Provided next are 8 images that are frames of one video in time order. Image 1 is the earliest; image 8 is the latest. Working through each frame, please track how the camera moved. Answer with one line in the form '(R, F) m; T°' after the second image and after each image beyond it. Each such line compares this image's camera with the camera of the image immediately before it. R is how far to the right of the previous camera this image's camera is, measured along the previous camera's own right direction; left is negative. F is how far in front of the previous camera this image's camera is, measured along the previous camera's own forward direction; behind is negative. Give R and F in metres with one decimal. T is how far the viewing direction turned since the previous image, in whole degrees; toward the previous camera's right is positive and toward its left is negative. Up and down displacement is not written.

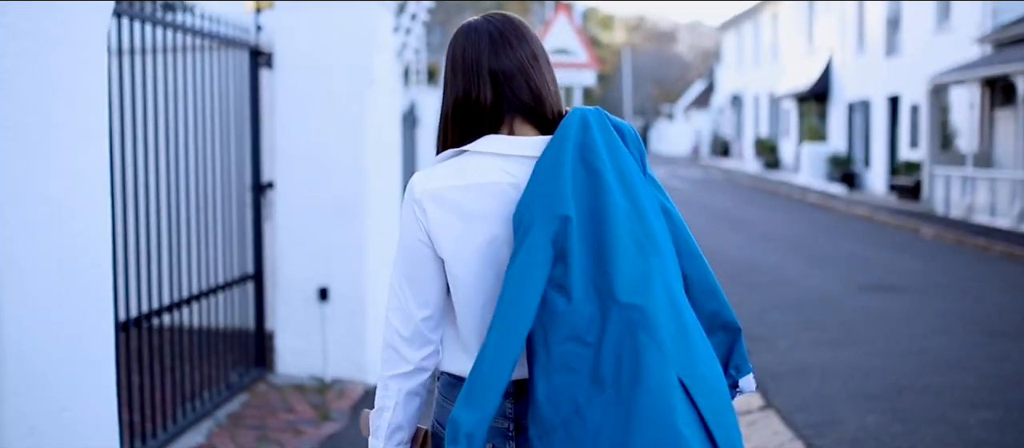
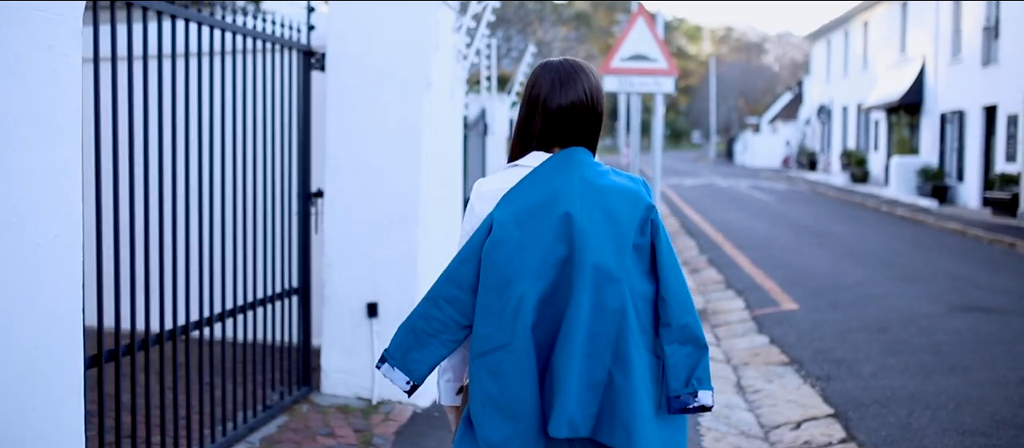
(+0.1, +0.4) m; -5°
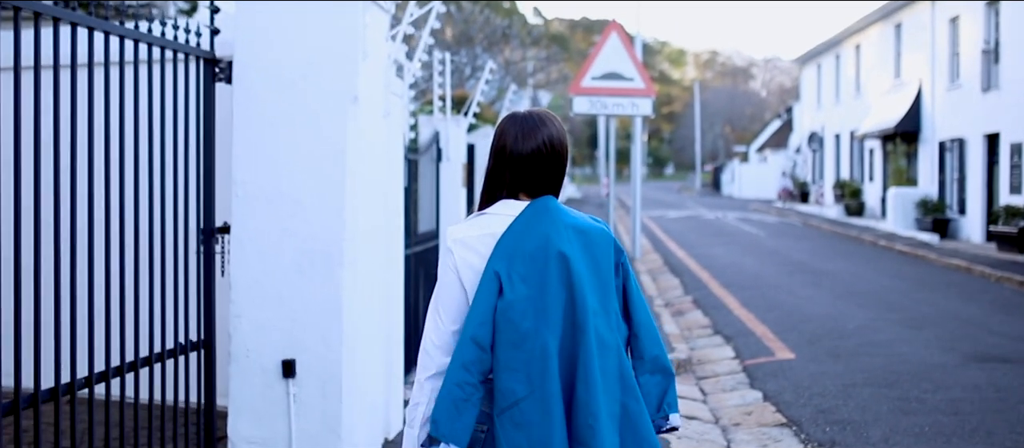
(+0.2, +1.1) m; +1°
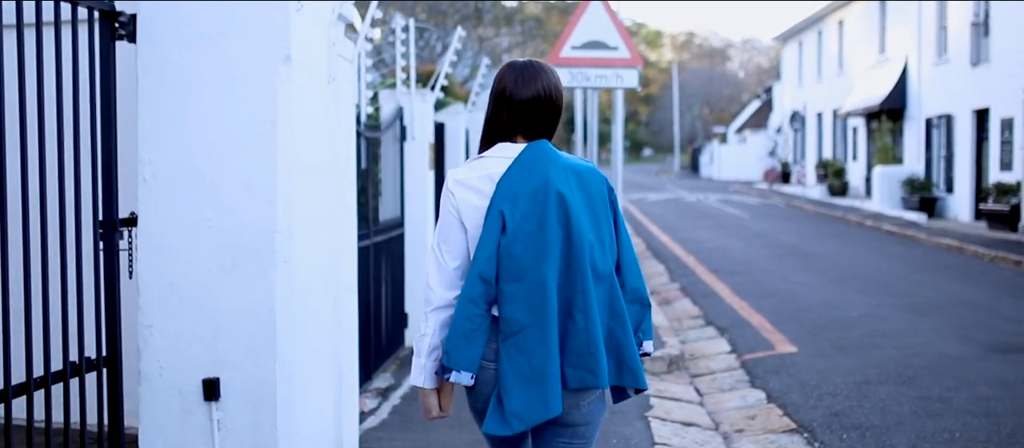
(+0.1, +0.9) m; +1°
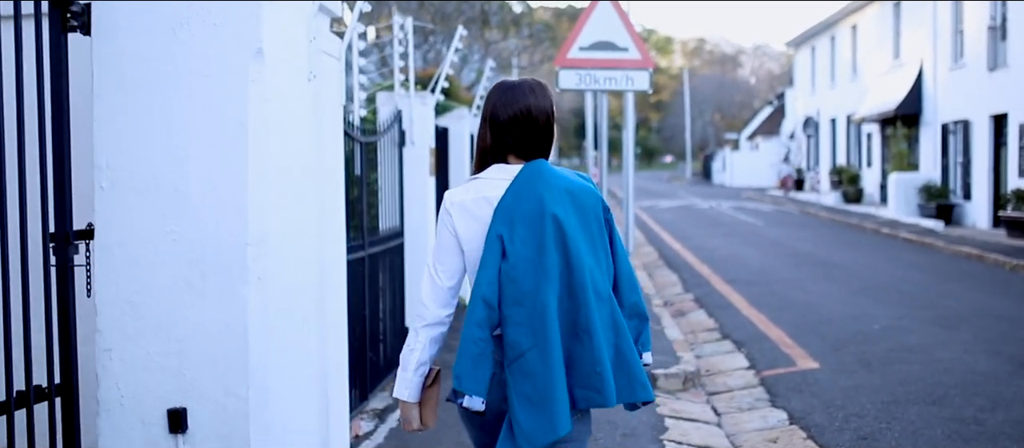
(0.0, +0.4) m; -1°
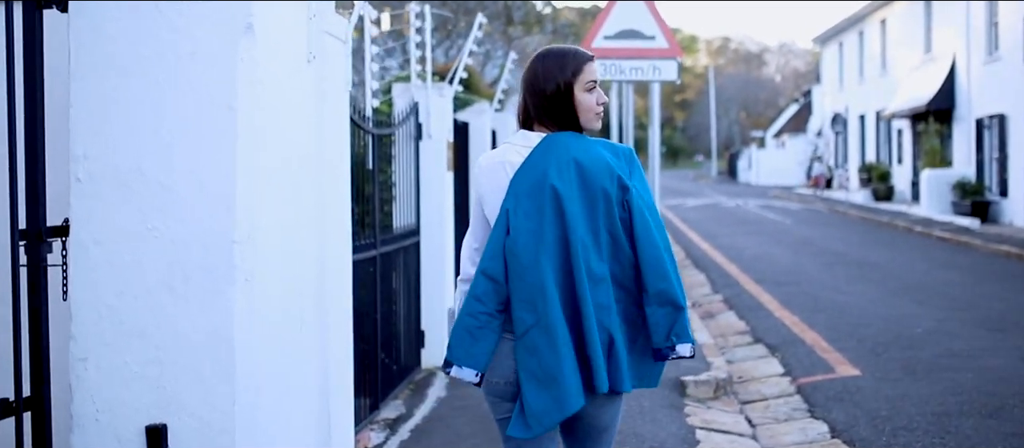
(0.0, +0.4) m; -1°
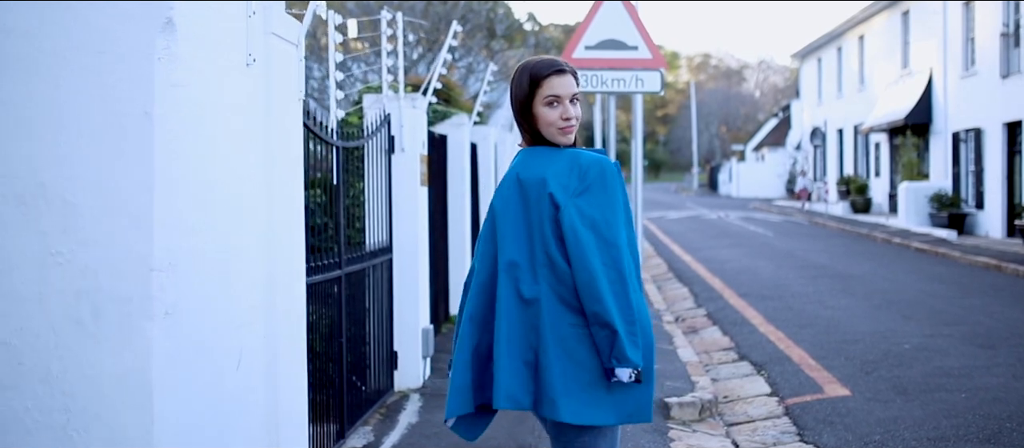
(0.0, +0.3) m; +1°
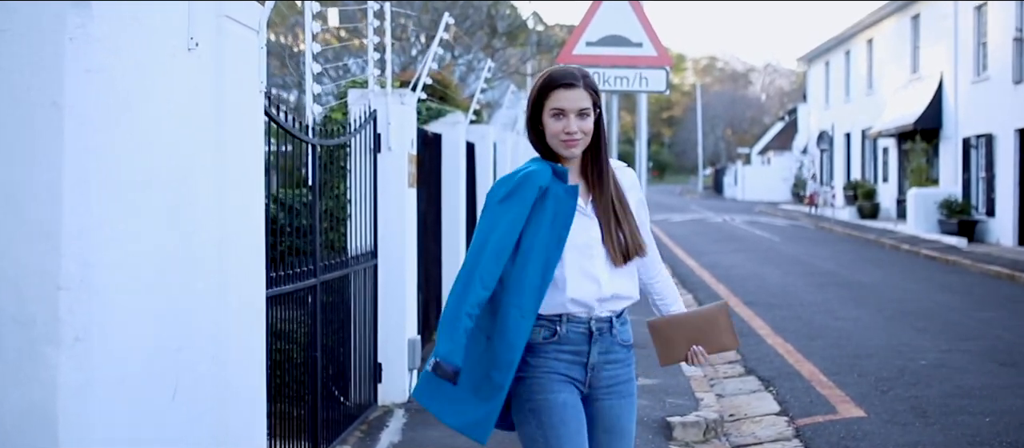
(+0.1, +0.5) m; 0°
